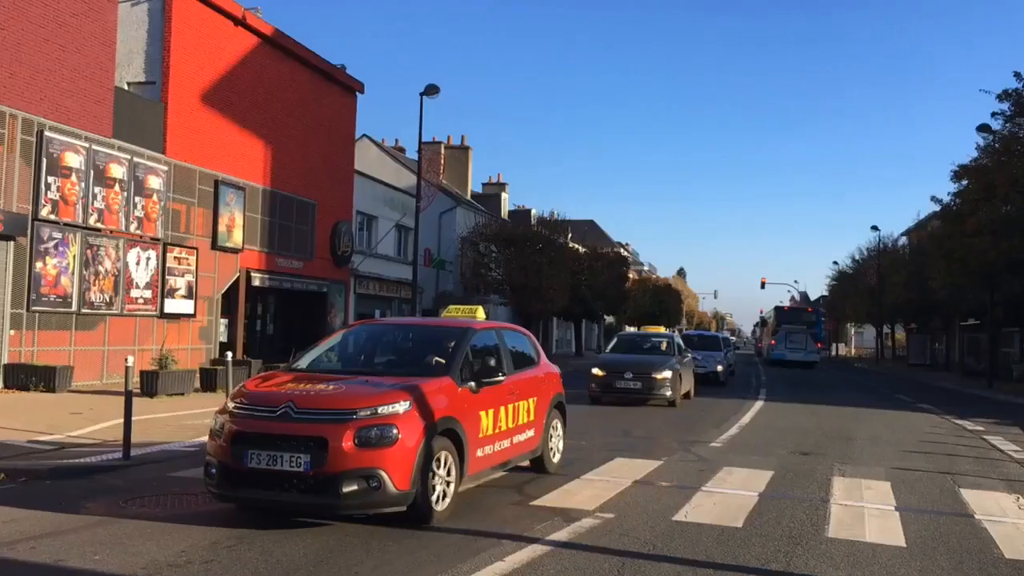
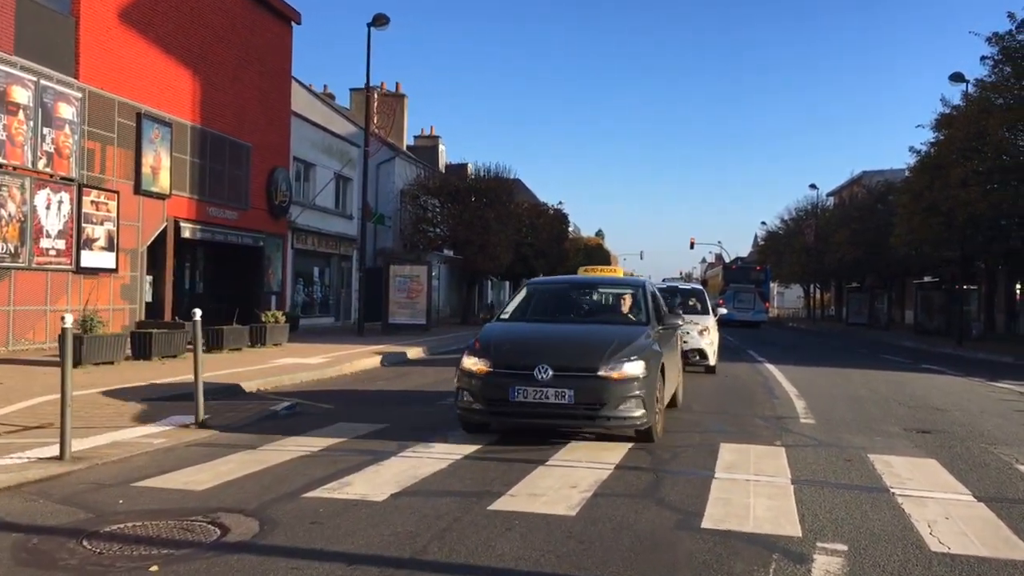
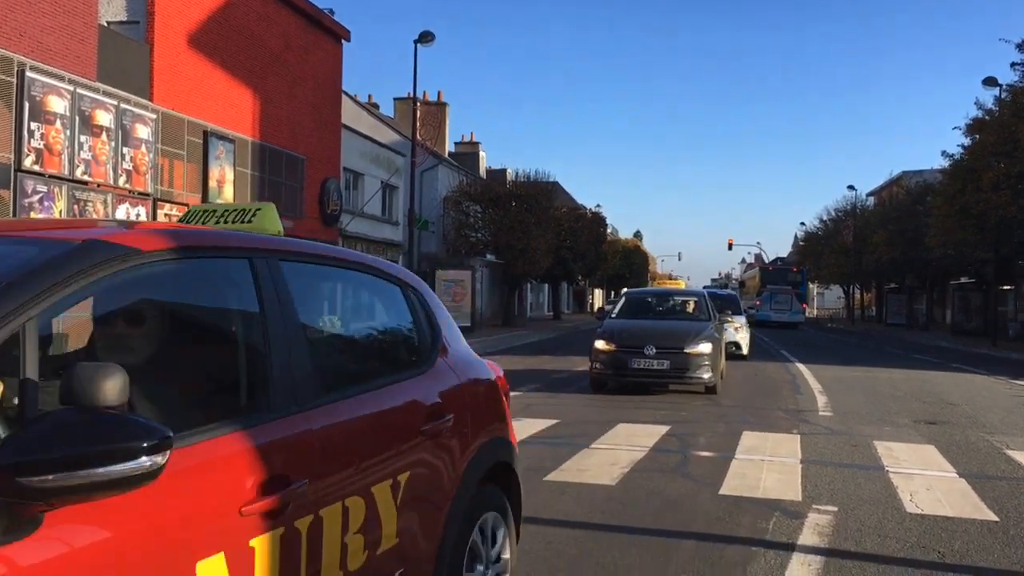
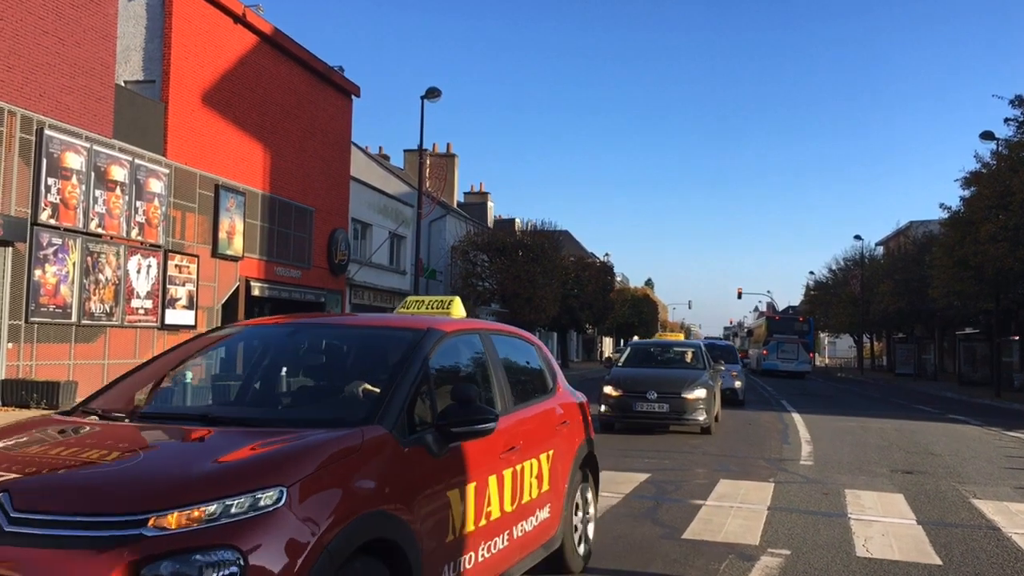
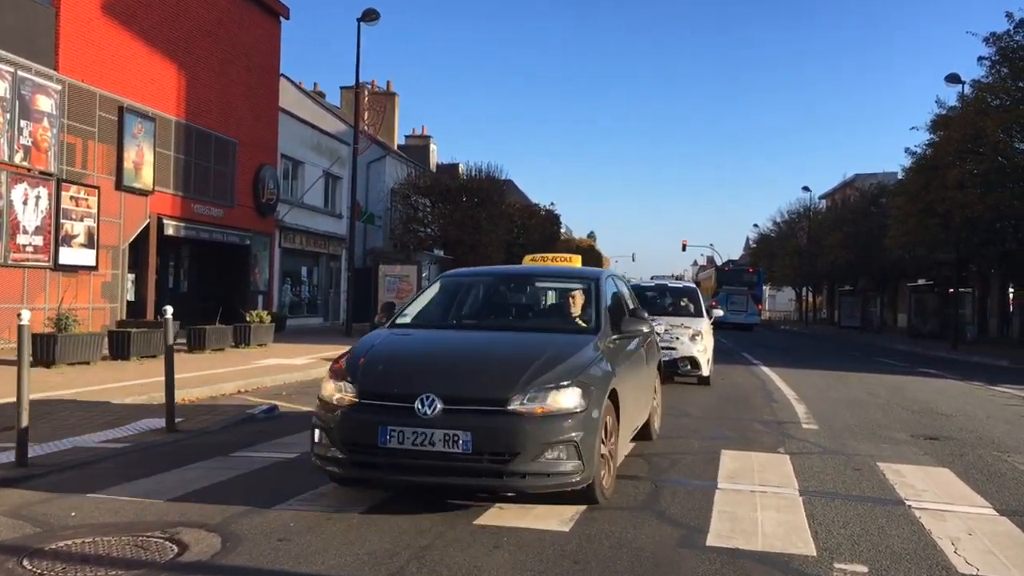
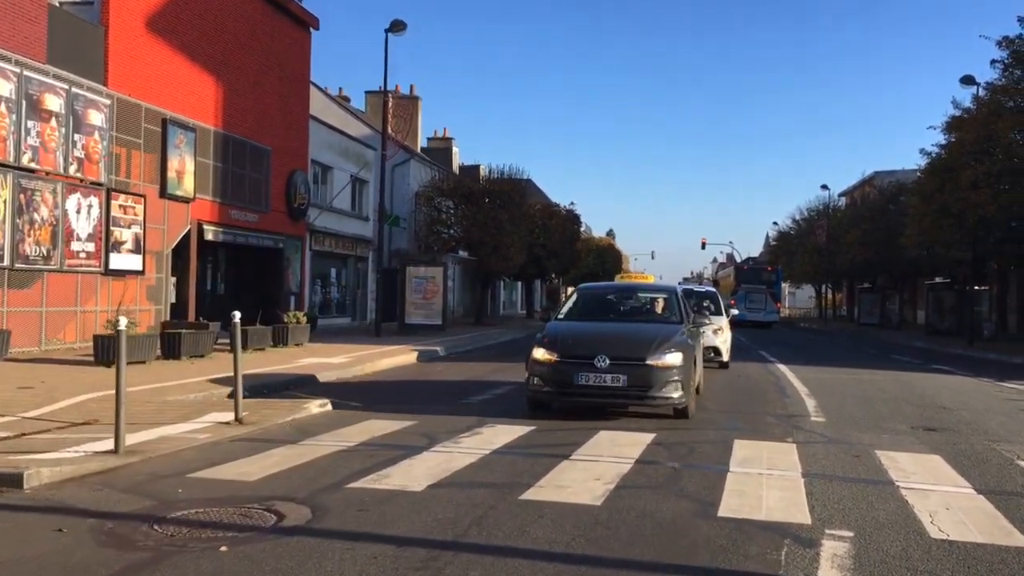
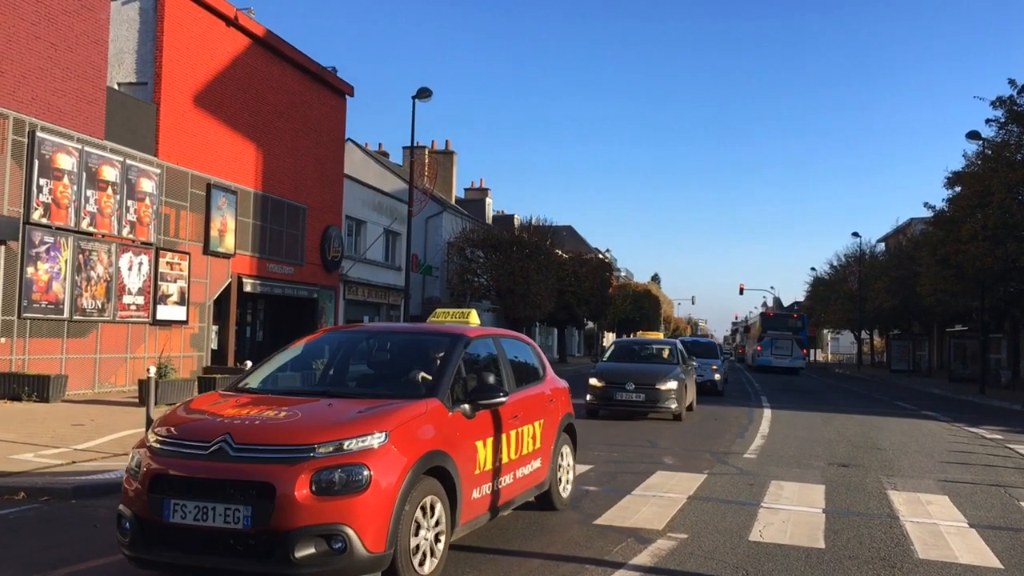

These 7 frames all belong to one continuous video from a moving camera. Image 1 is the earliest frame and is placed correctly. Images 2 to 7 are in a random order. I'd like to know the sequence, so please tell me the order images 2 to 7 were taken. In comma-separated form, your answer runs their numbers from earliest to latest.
7, 4, 3, 6, 2, 5
